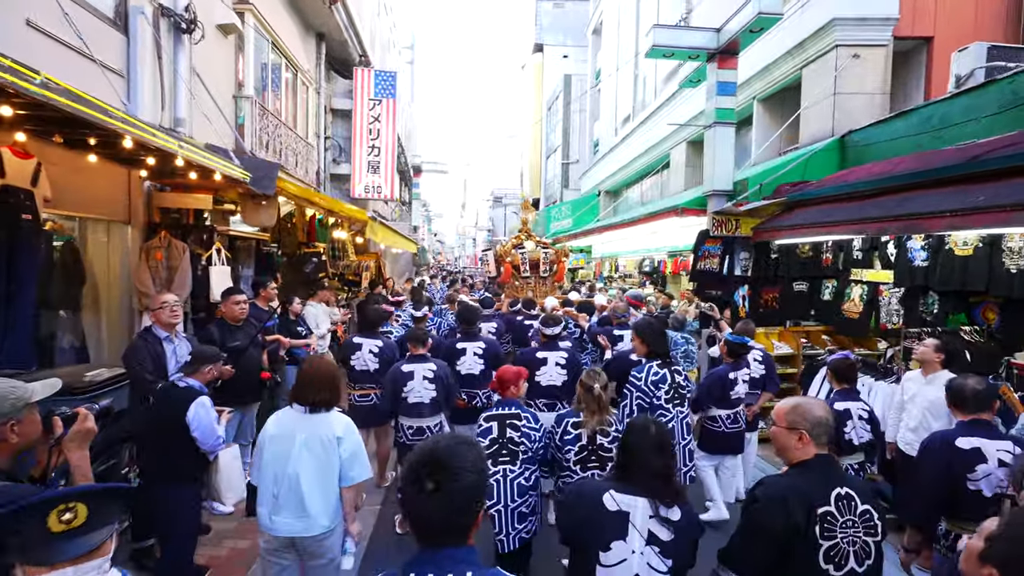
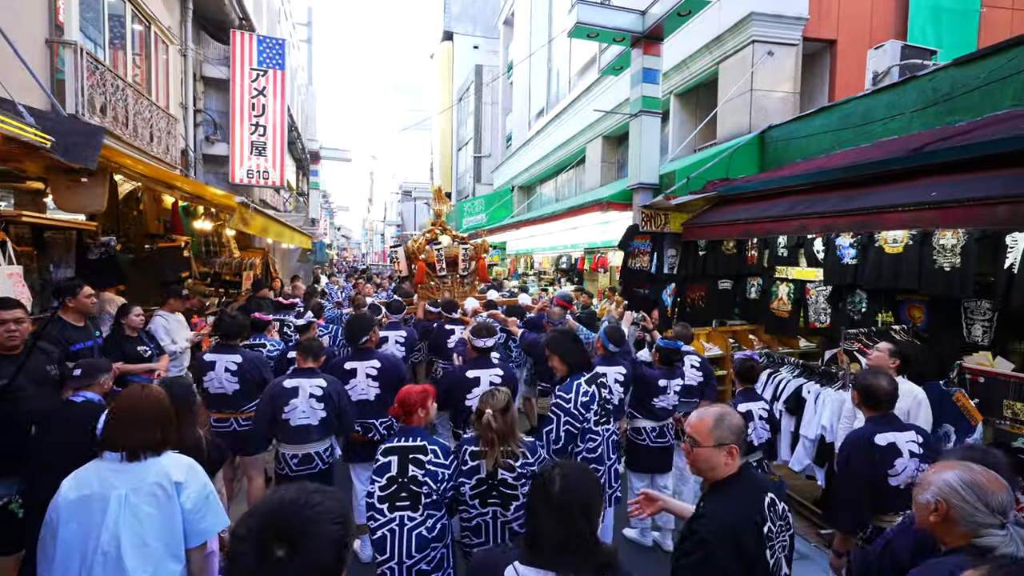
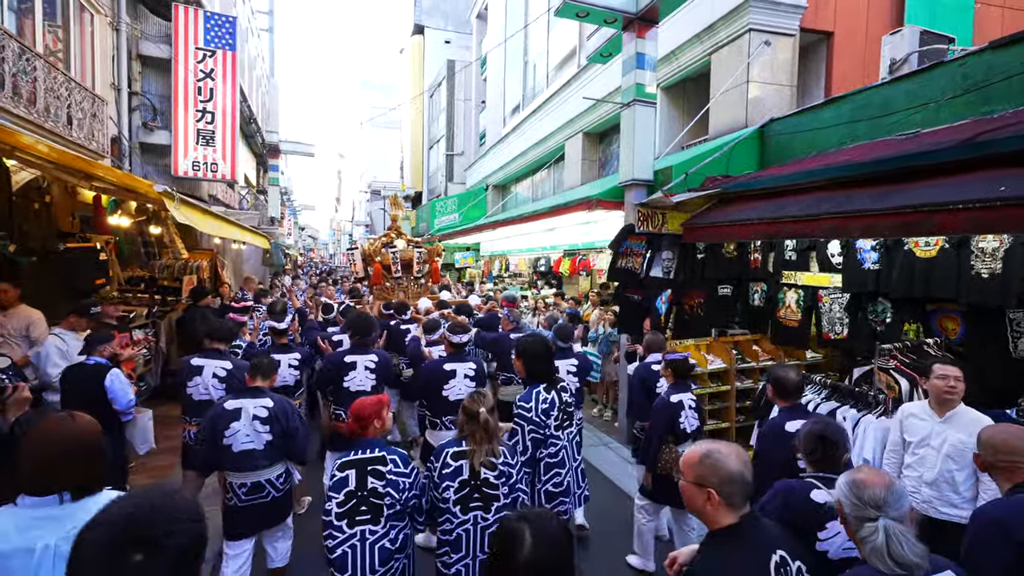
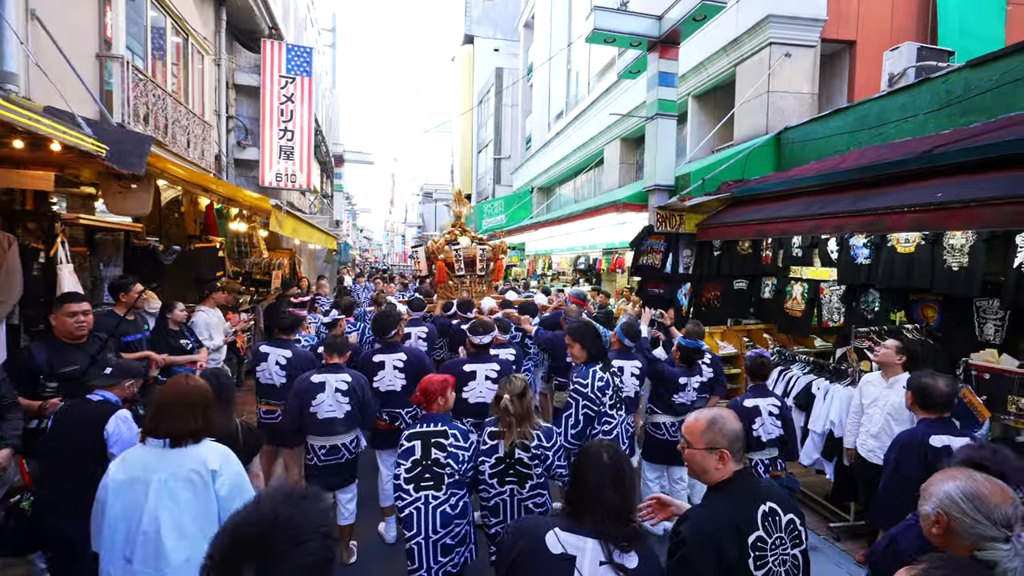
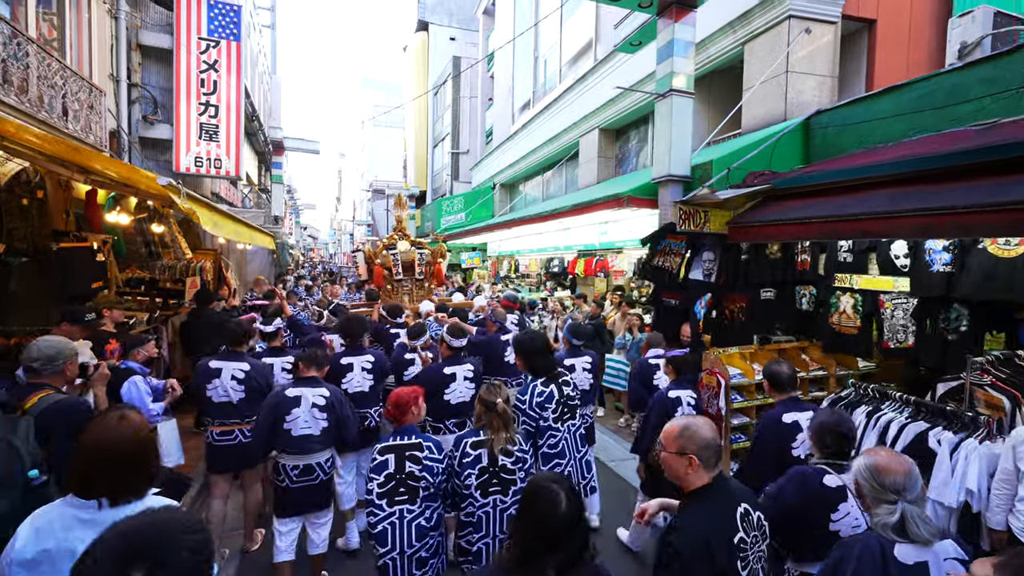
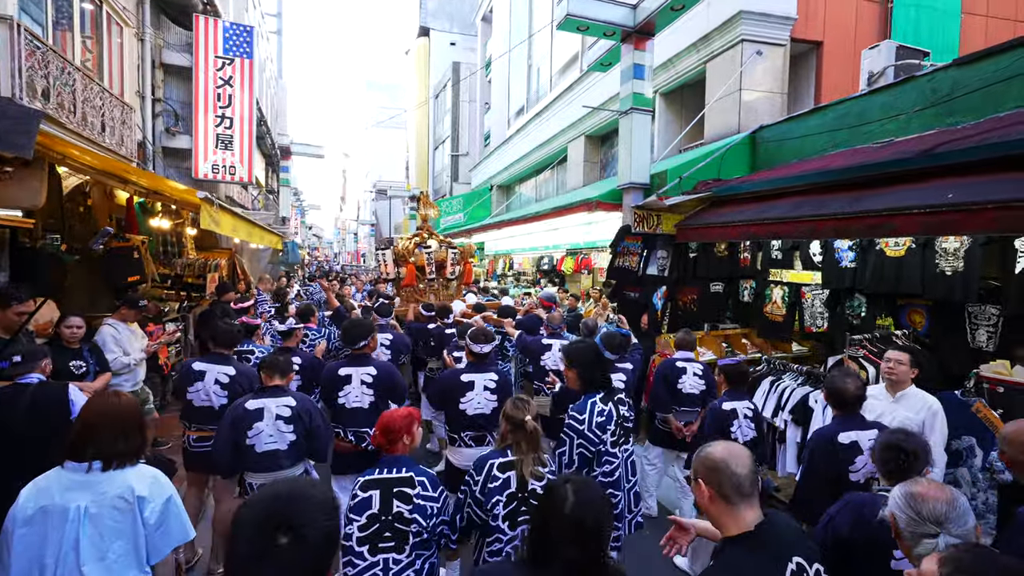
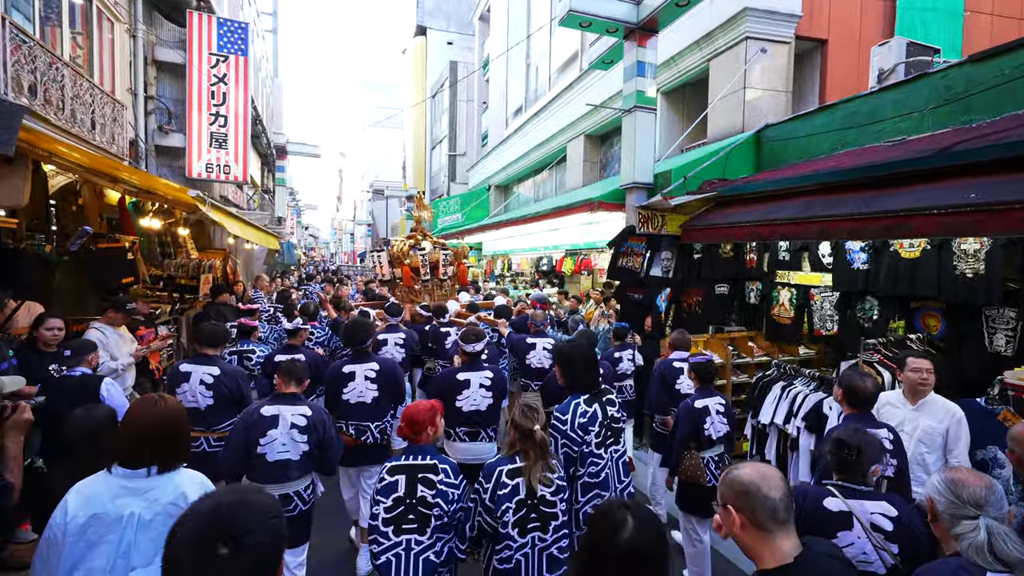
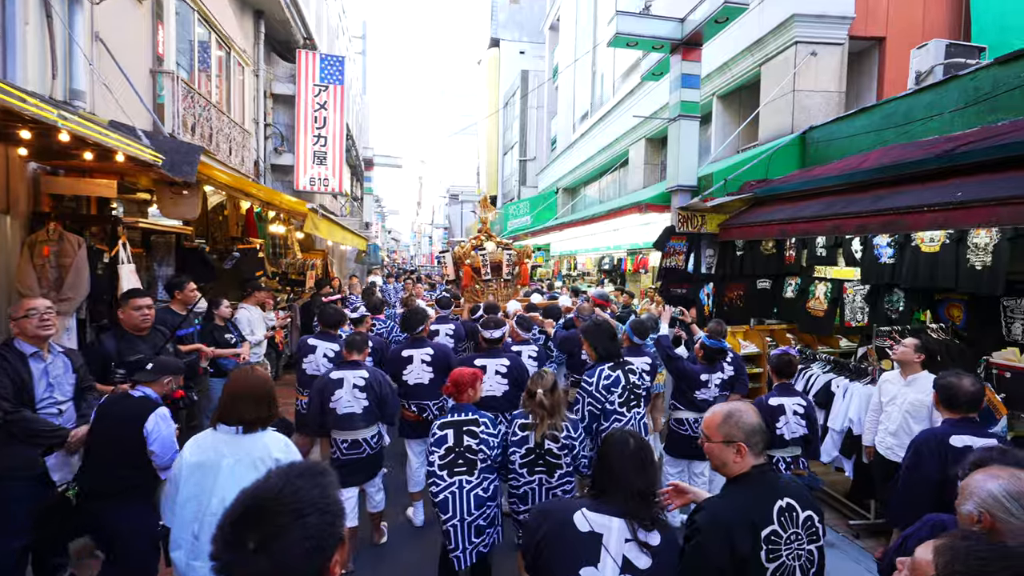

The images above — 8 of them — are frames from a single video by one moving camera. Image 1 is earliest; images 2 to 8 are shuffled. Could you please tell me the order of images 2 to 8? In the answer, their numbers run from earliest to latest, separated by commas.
8, 4, 2, 6, 7, 3, 5
